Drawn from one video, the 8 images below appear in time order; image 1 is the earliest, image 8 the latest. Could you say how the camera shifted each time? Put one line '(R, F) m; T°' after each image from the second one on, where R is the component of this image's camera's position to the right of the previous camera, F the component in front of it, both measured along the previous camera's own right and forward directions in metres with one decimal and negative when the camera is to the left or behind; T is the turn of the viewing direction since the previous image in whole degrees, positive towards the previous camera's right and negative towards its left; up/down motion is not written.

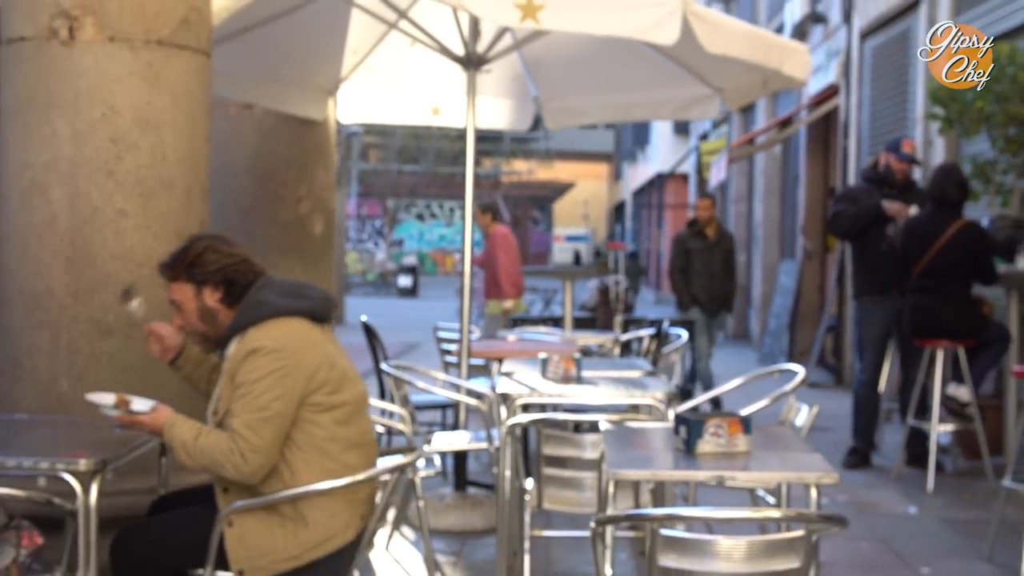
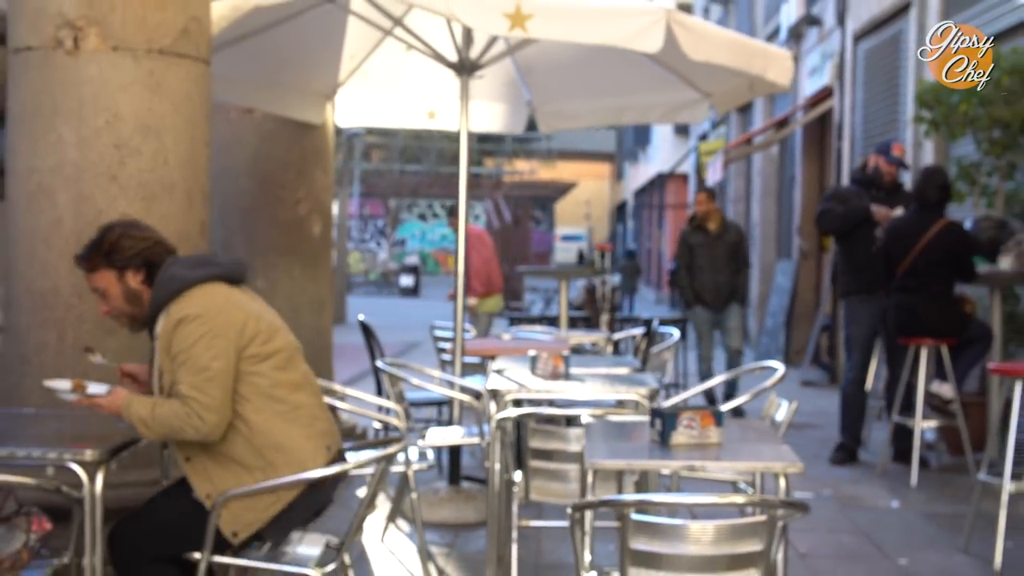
(+0.1, -0.2) m; 0°
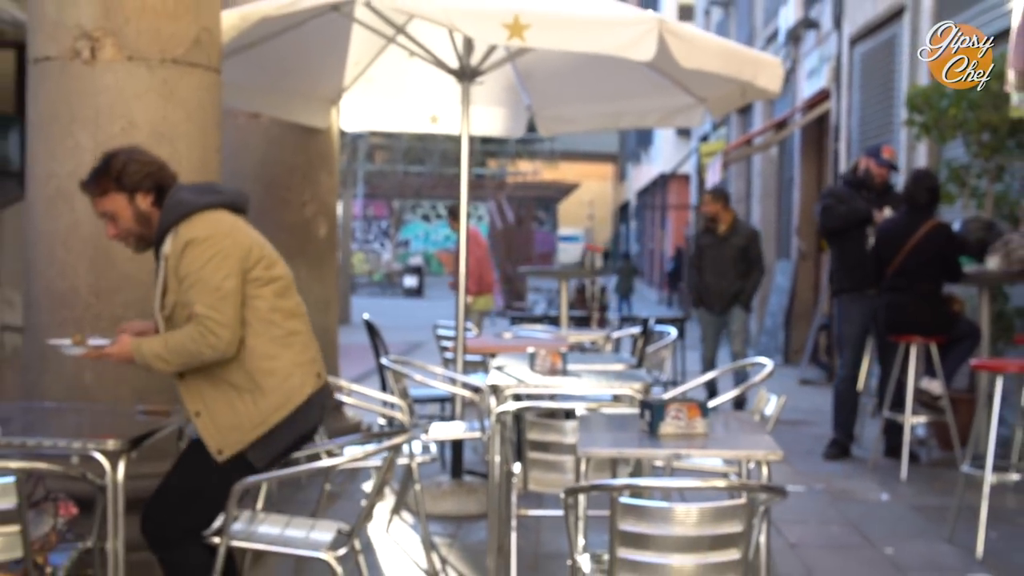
(0.0, -0.2) m; 0°
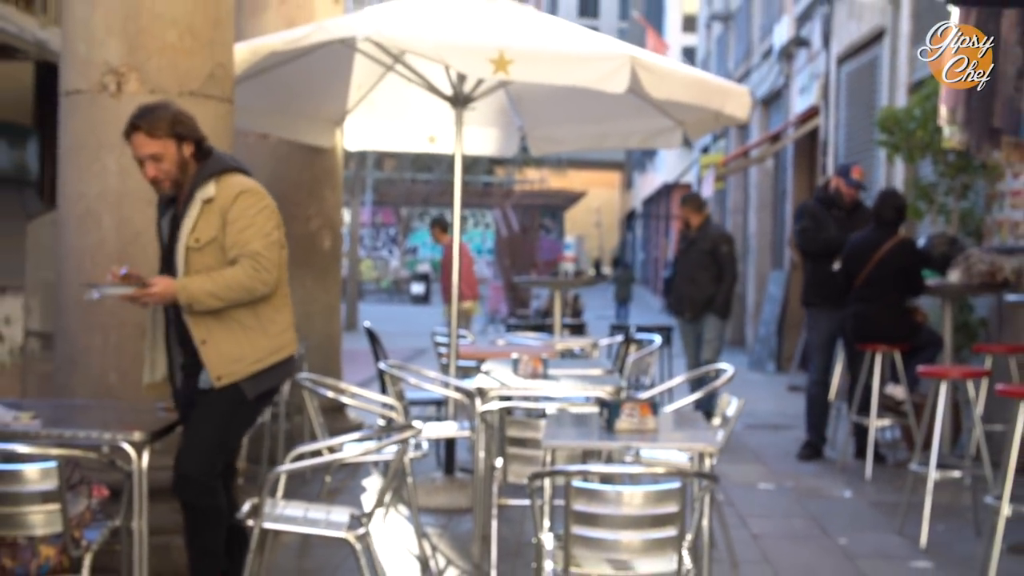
(+0.1, -0.6) m; 0°
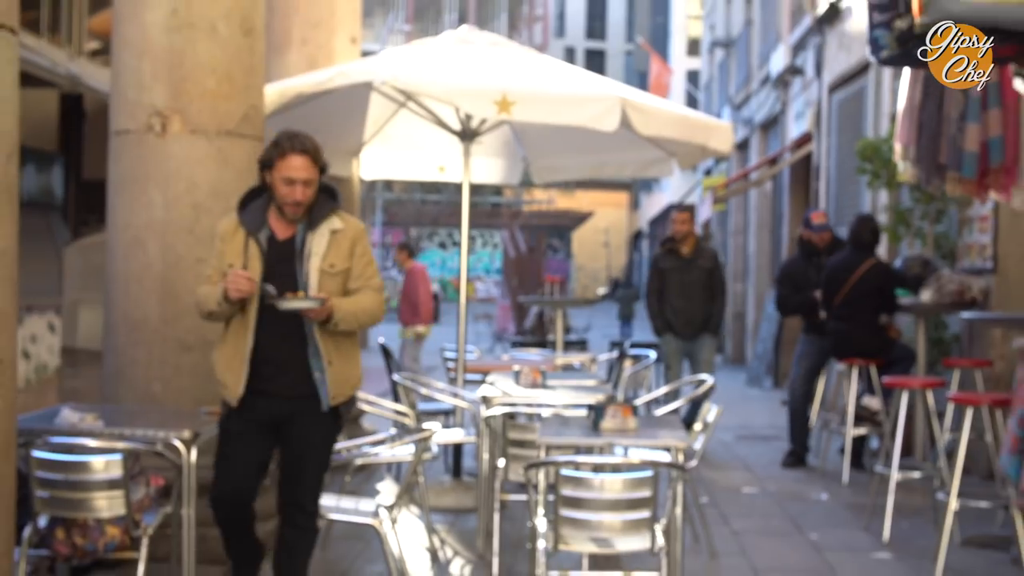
(0.0, -0.7) m; 0°
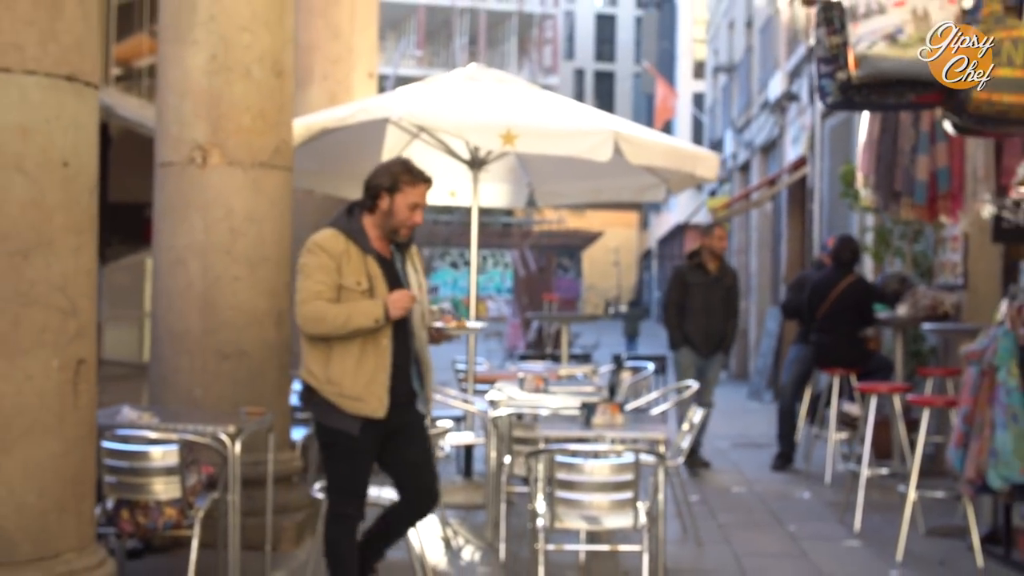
(0.0, -0.8) m; -1°
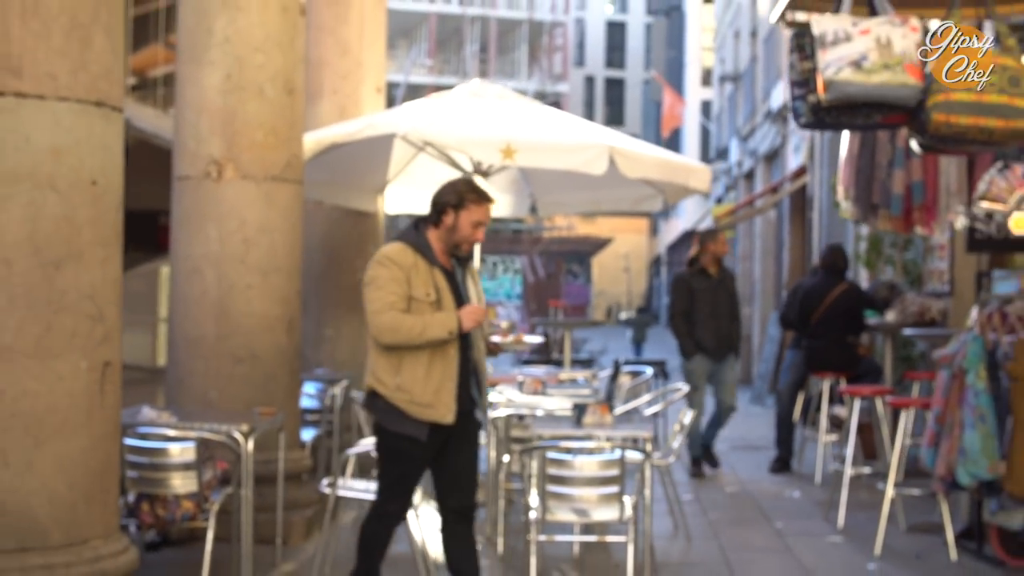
(+0.1, -0.4) m; -1°
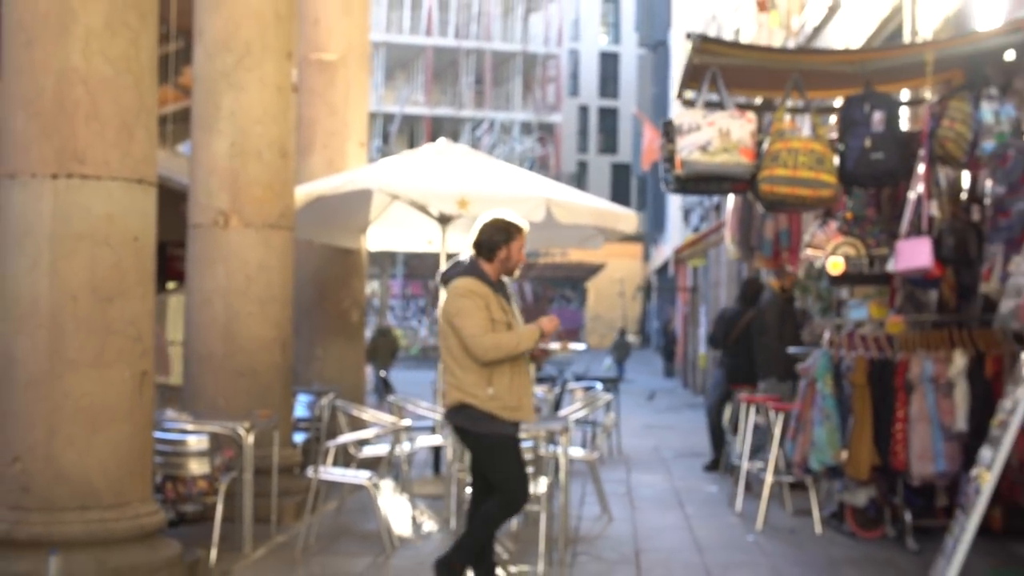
(+0.4, -1.7) m; 0°
